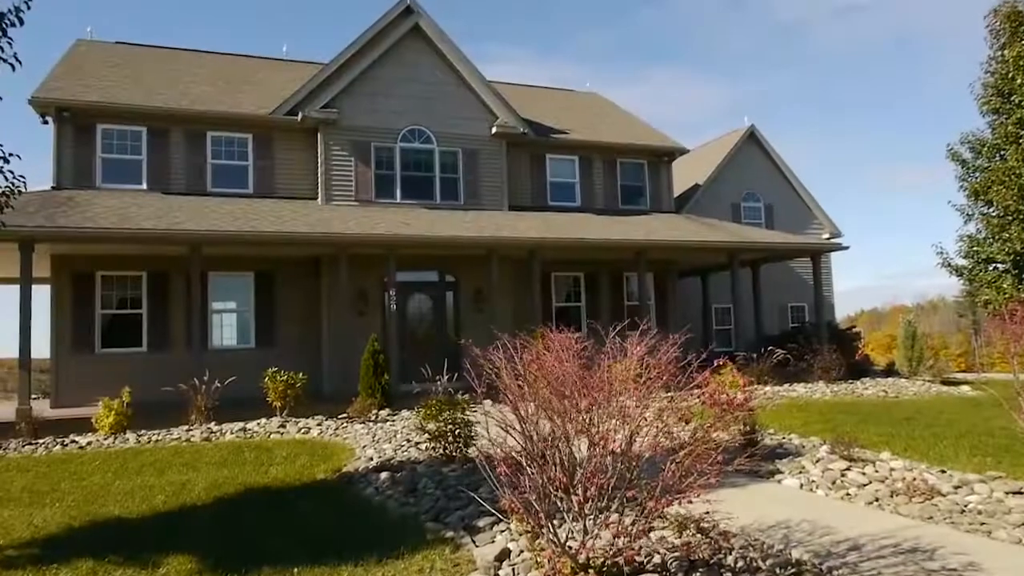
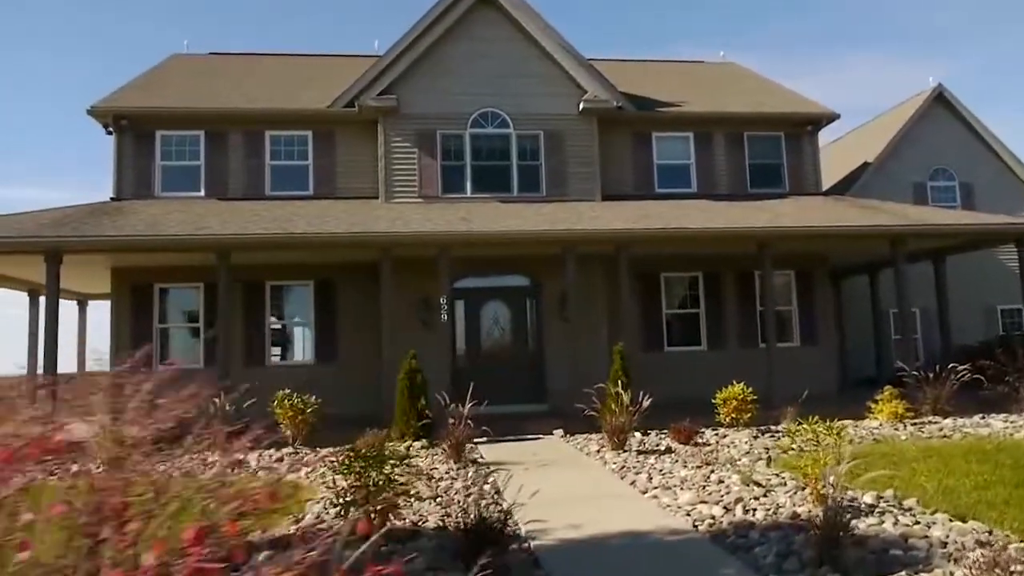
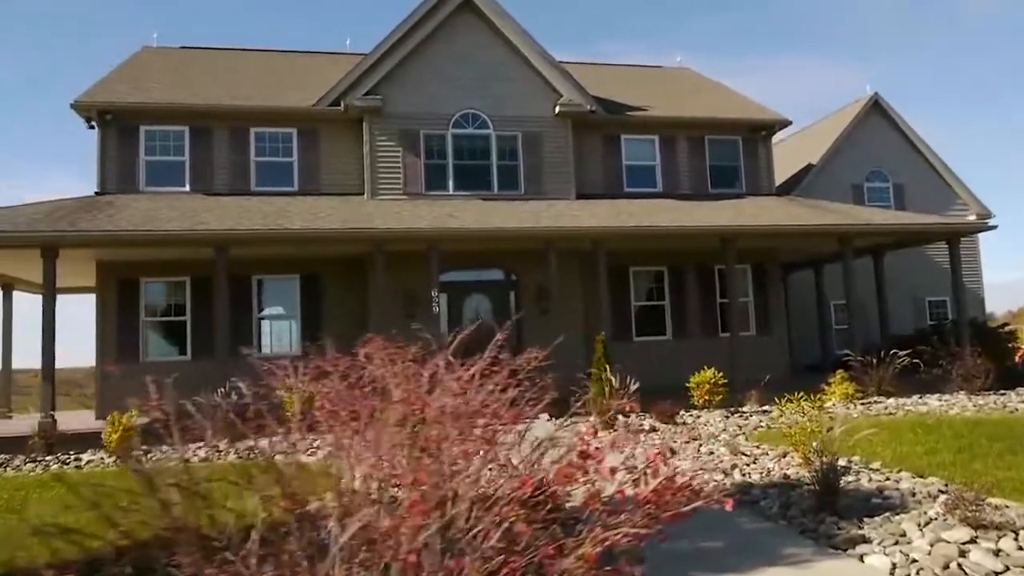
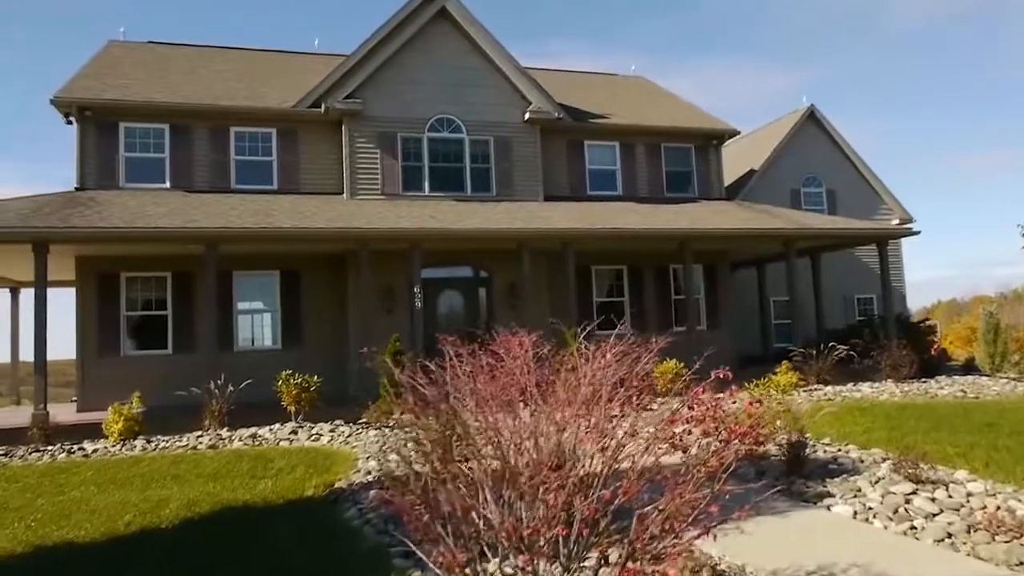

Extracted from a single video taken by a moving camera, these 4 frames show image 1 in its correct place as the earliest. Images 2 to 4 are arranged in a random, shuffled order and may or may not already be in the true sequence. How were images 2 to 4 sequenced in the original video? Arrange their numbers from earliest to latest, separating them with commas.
4, 3, 2
